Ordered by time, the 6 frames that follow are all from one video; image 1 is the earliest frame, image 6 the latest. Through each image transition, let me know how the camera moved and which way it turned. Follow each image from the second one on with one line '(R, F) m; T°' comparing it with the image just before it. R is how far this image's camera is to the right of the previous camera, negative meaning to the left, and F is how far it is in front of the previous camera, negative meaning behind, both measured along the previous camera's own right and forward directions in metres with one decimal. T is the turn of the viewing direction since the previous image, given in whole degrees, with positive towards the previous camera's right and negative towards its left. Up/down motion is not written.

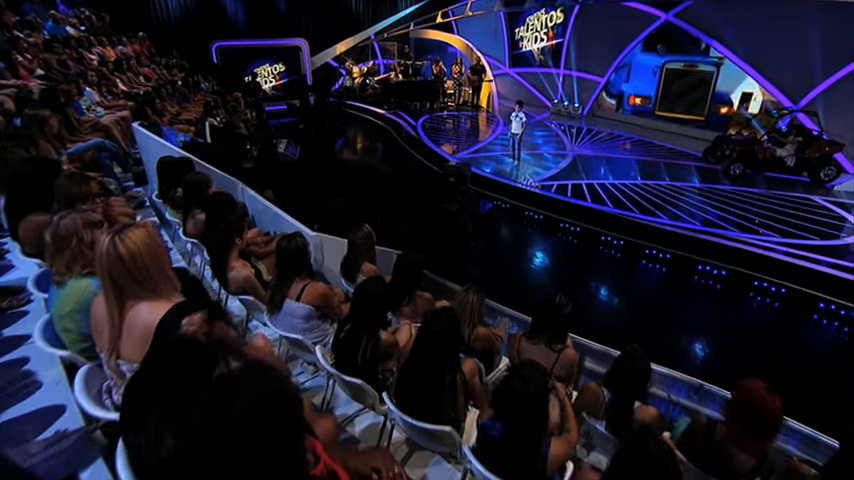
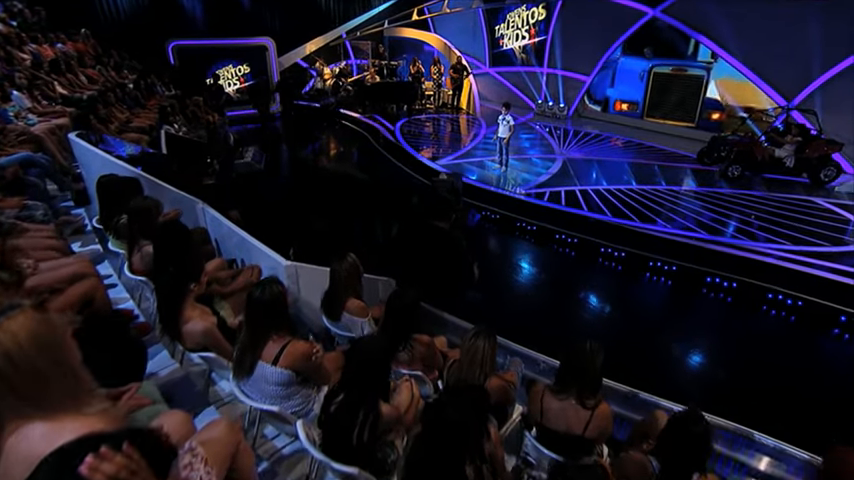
(-0.1, +0.6) m; +3°
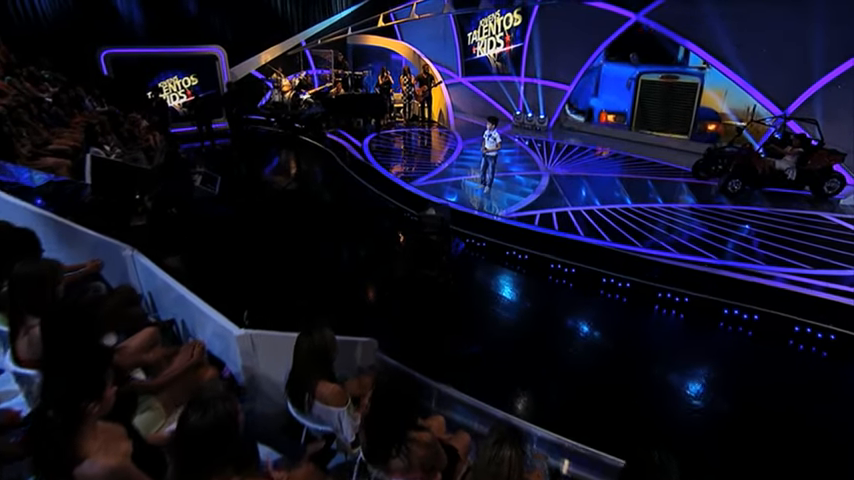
(-0.1, +0.7) m; +3°
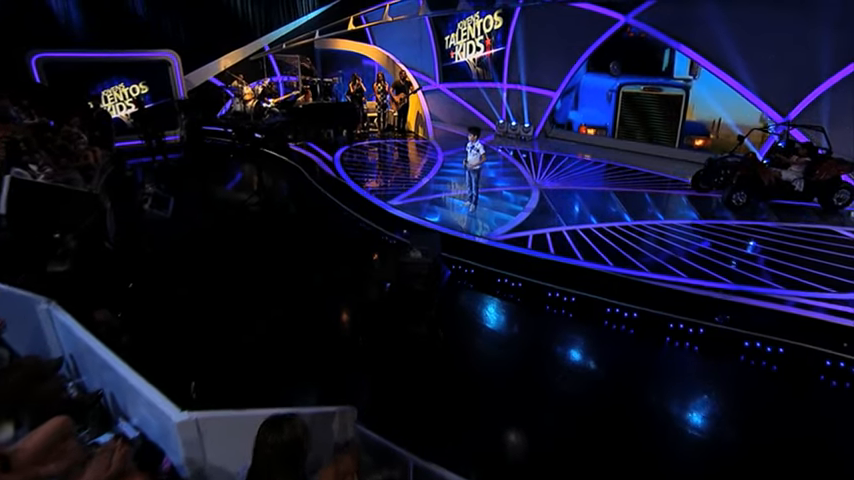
(-0.1, +0.6) m; +3°
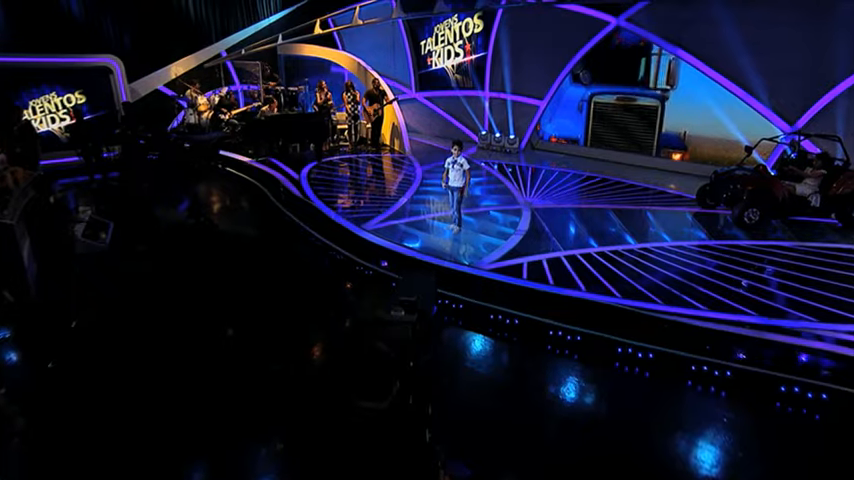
(-0.1, +0.7) m; +3°
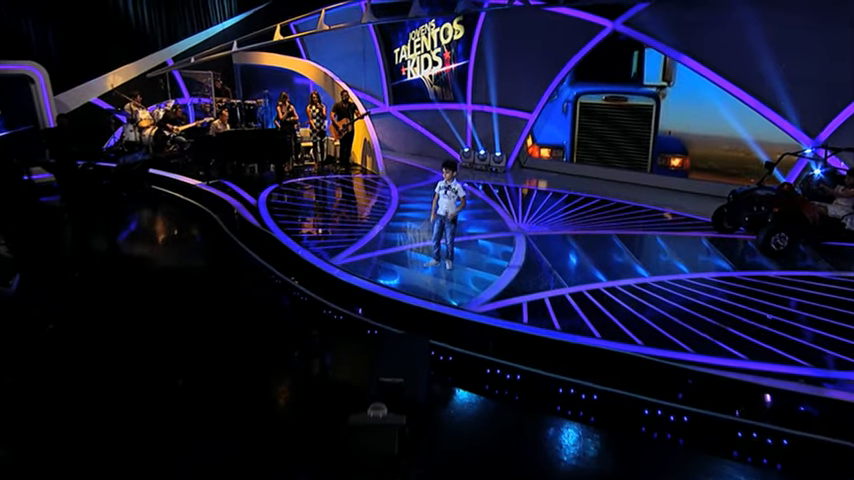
(0.0, +0.8) m; +2°
